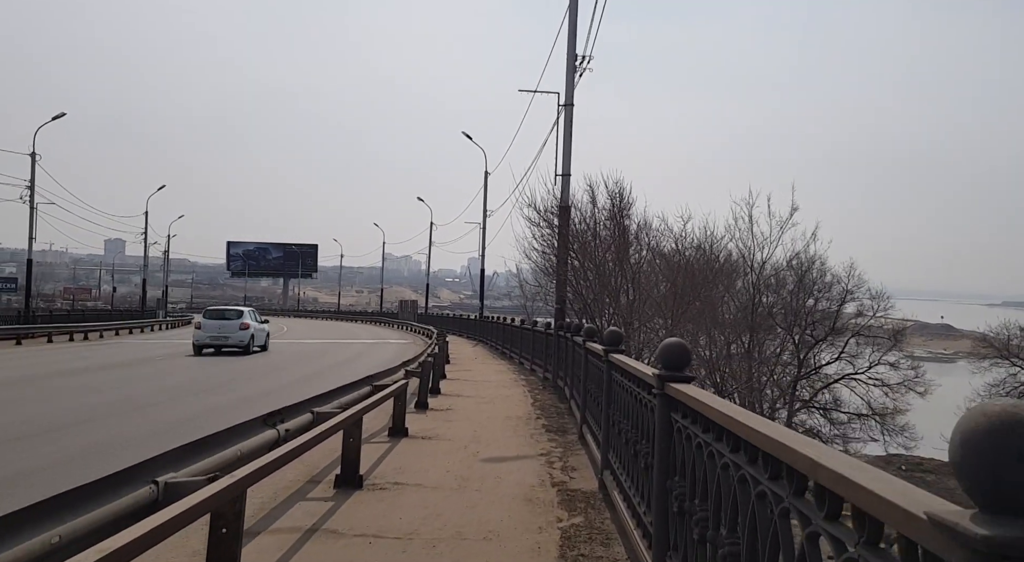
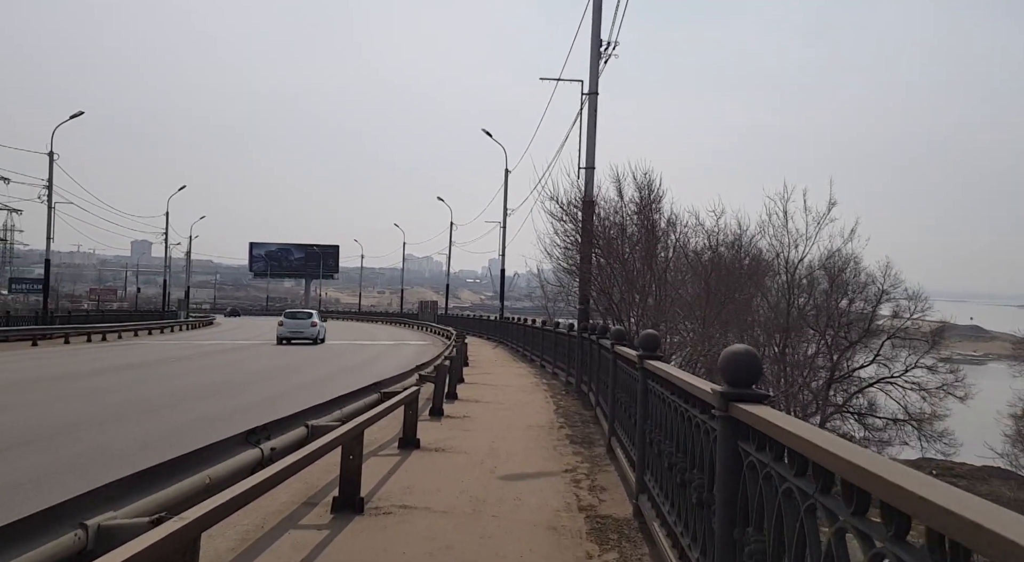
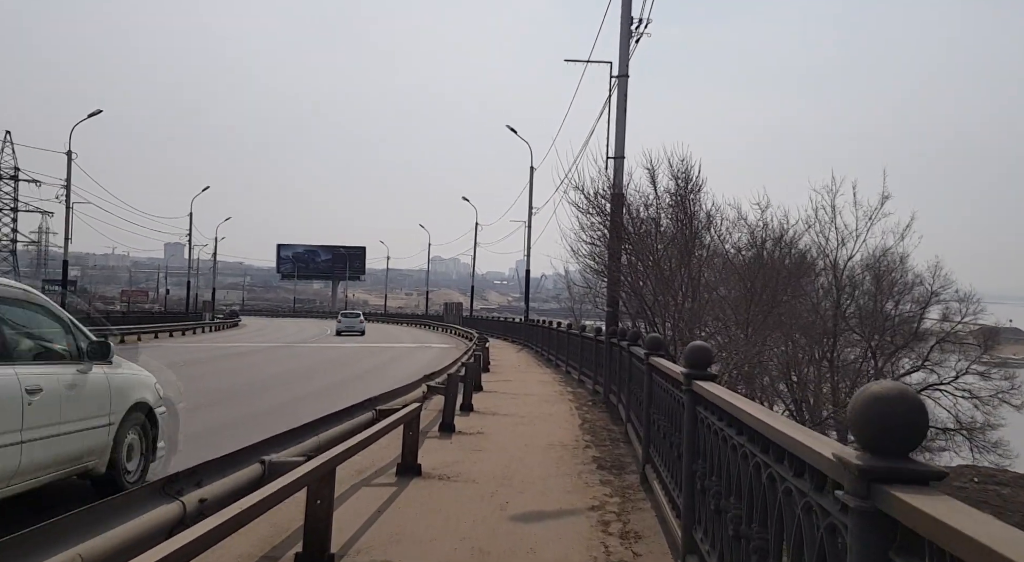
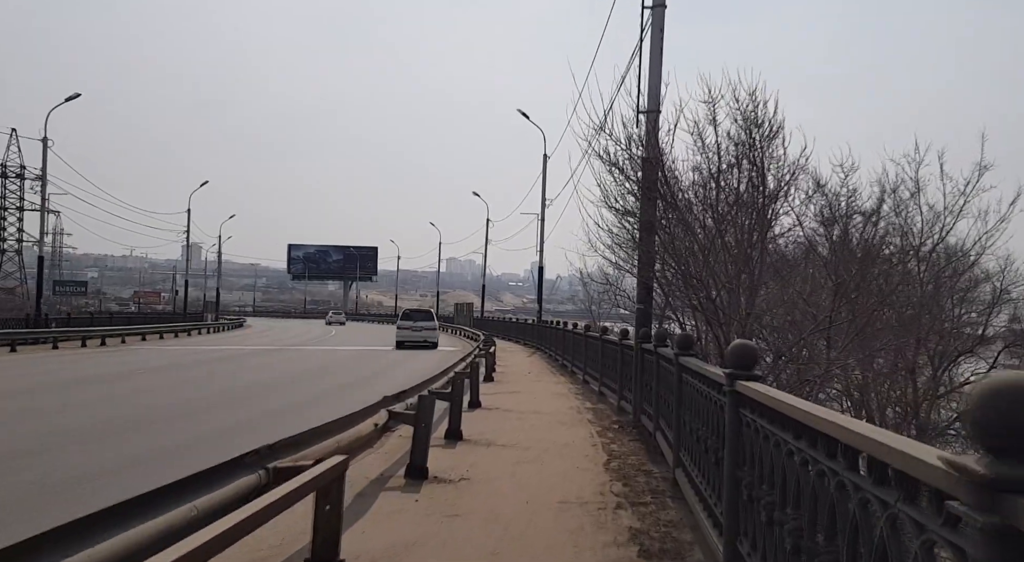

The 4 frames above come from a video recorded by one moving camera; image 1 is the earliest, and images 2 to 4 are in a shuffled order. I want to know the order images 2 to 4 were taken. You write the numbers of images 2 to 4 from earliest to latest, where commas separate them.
2, 3, 4
